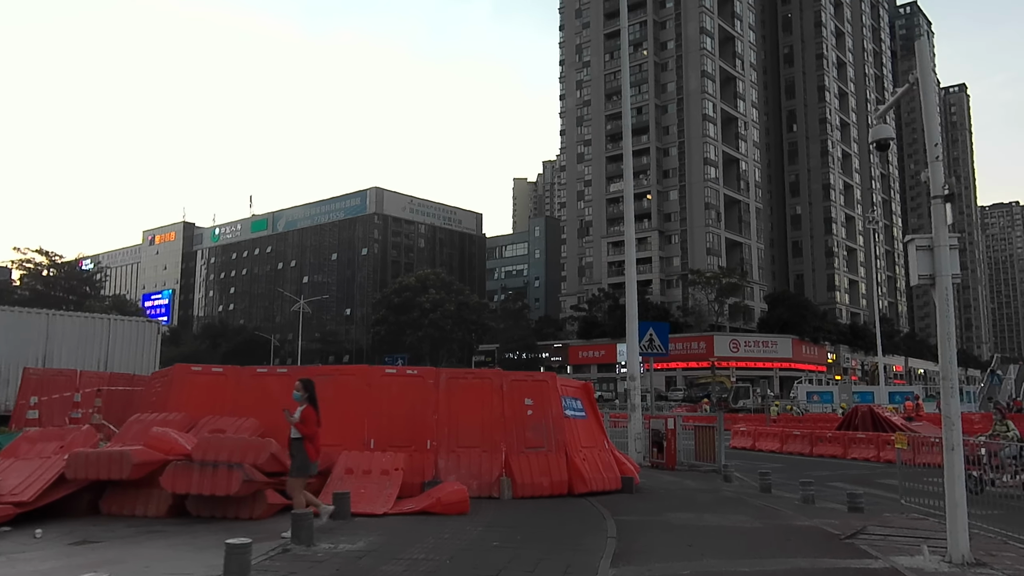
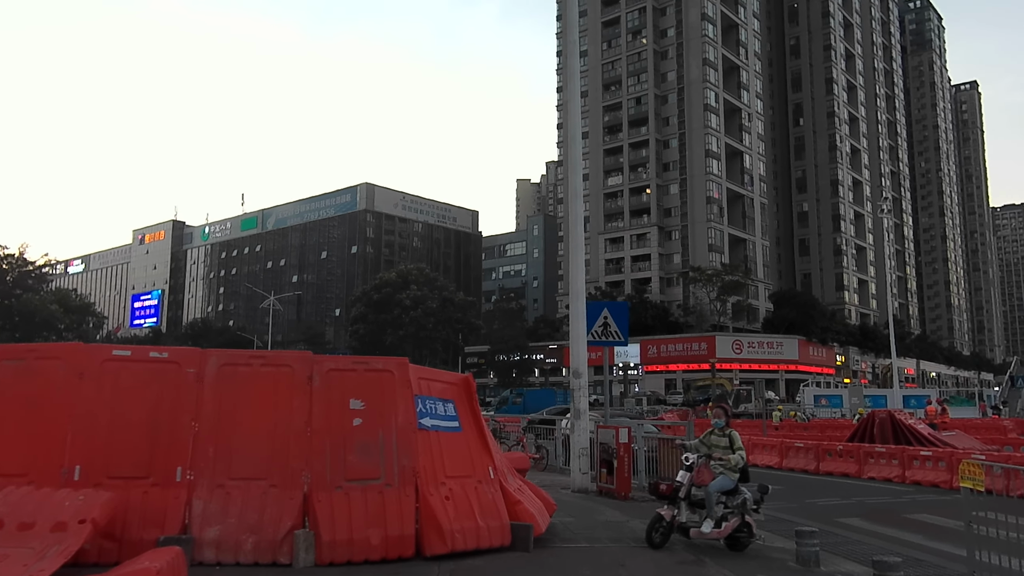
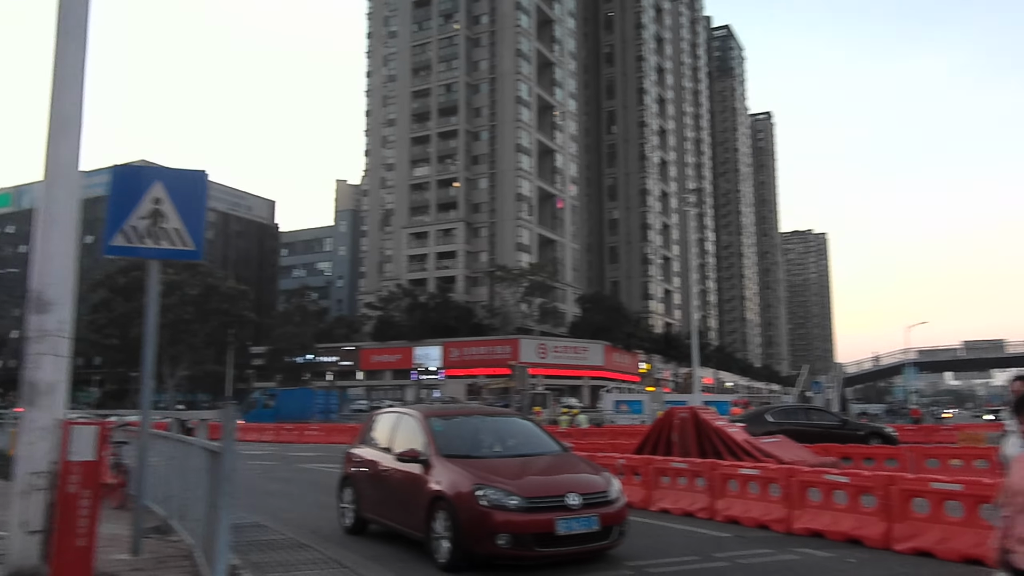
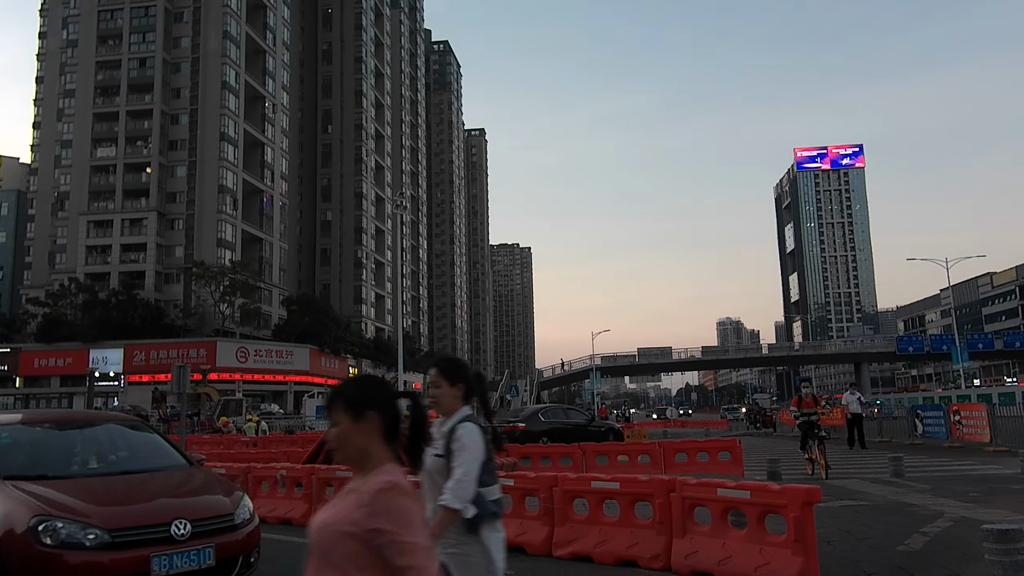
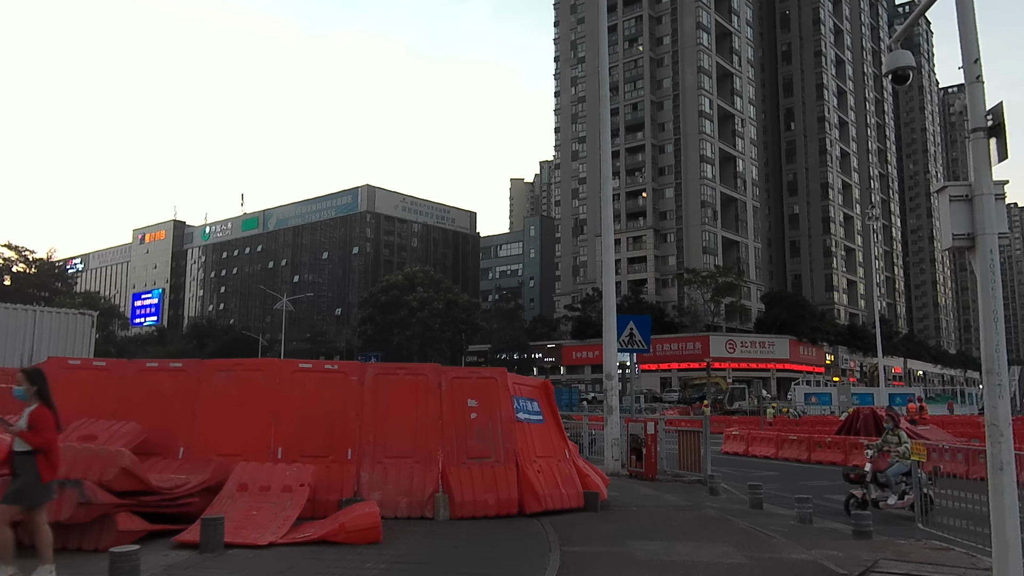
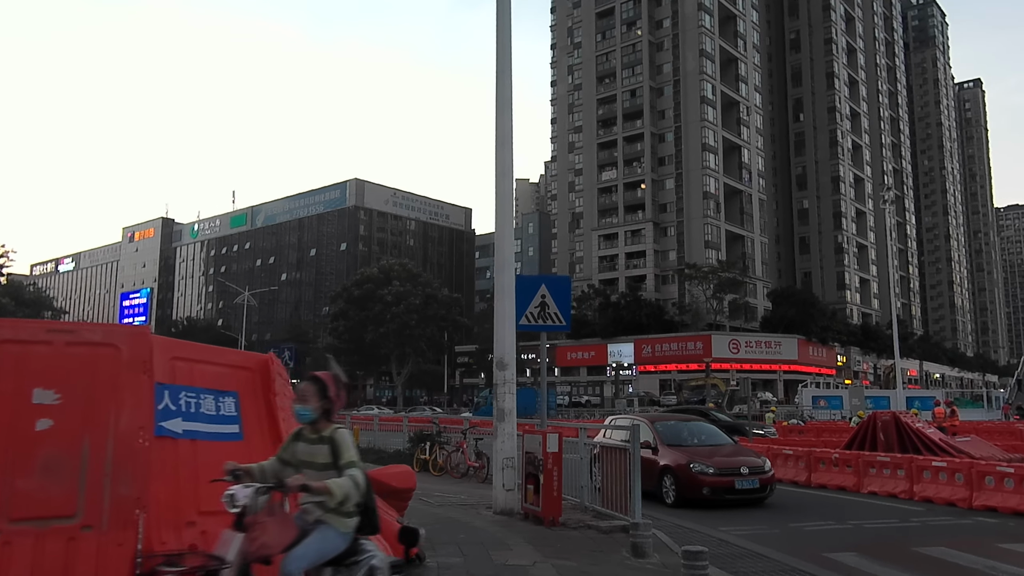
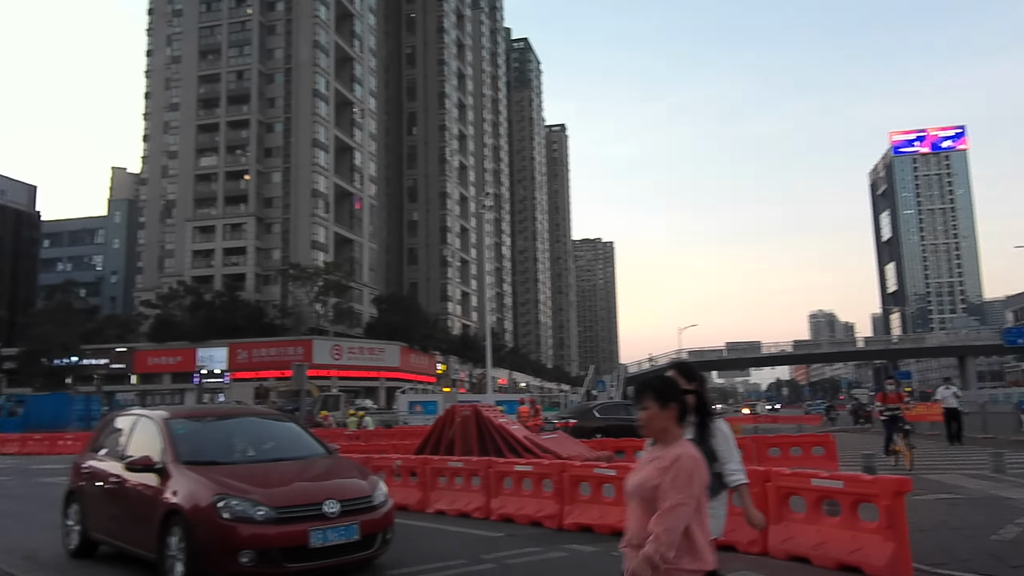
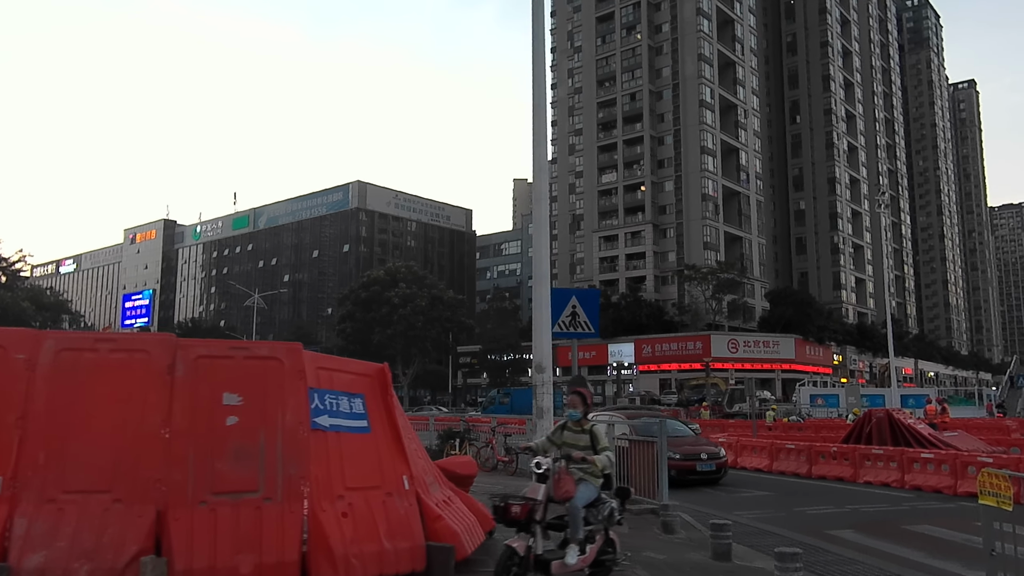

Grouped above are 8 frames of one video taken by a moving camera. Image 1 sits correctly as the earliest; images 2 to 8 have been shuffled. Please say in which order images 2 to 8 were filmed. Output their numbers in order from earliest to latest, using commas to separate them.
5, 2, 8, 6, 3, 7, 4
